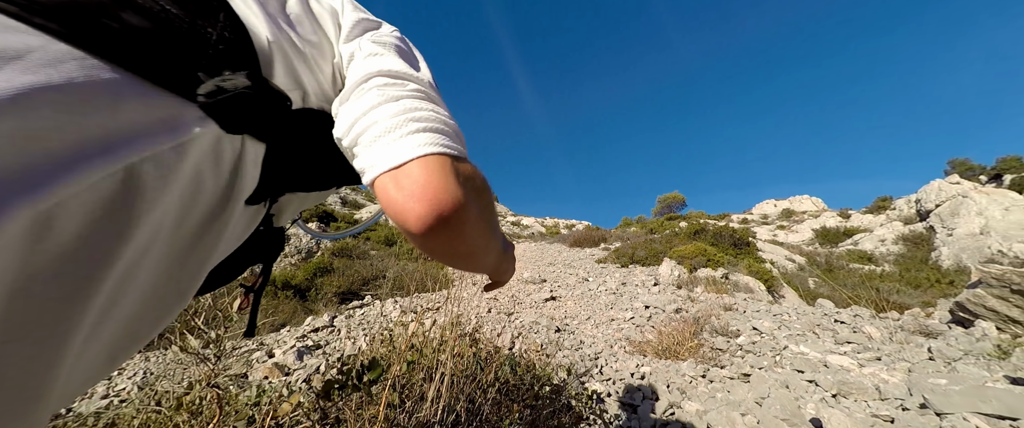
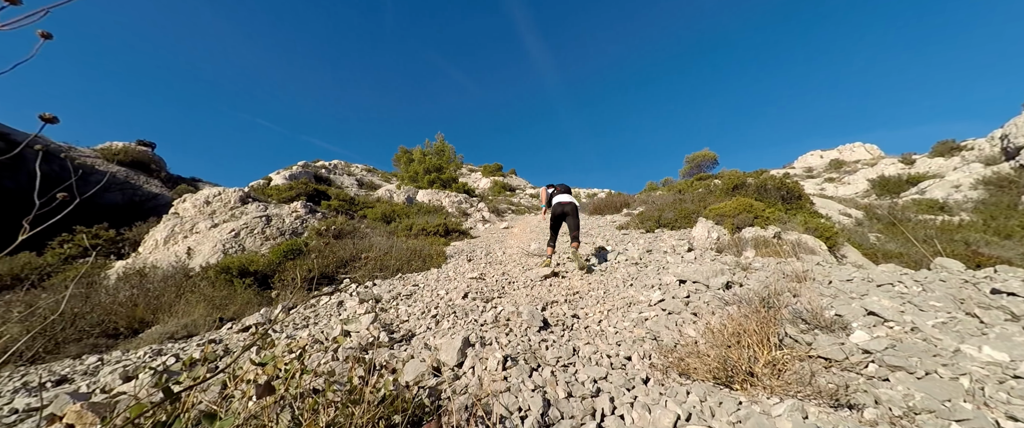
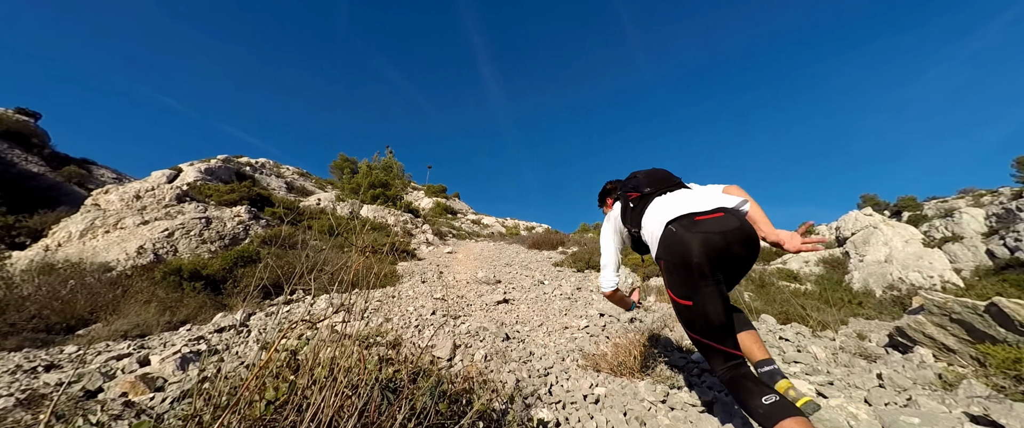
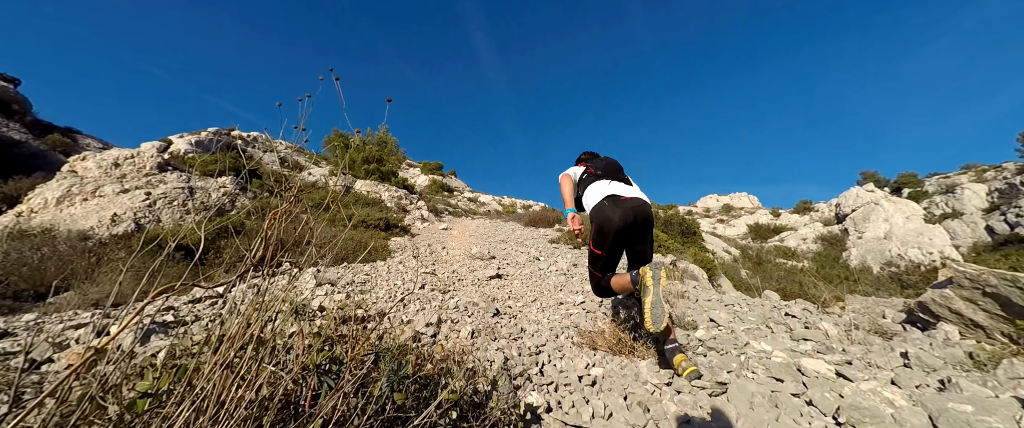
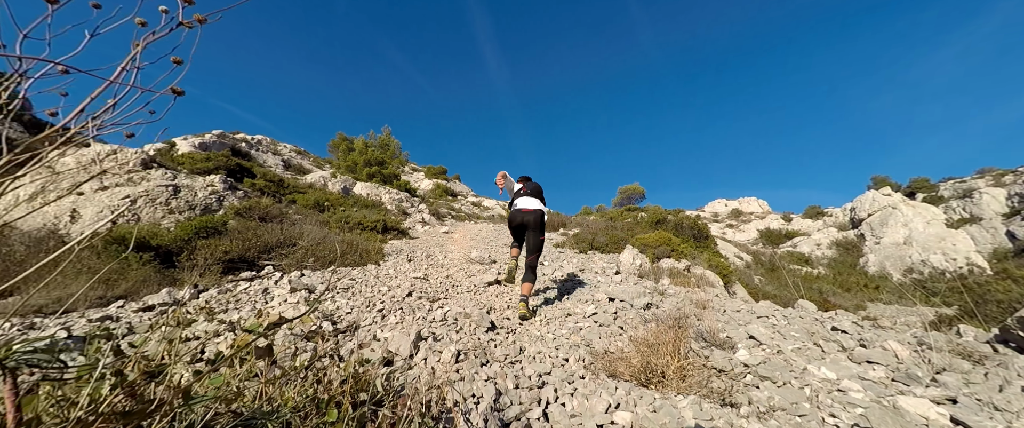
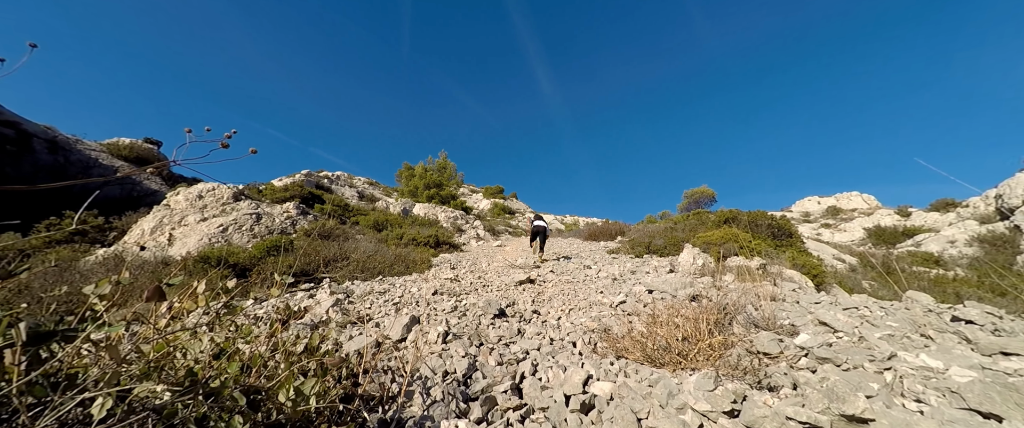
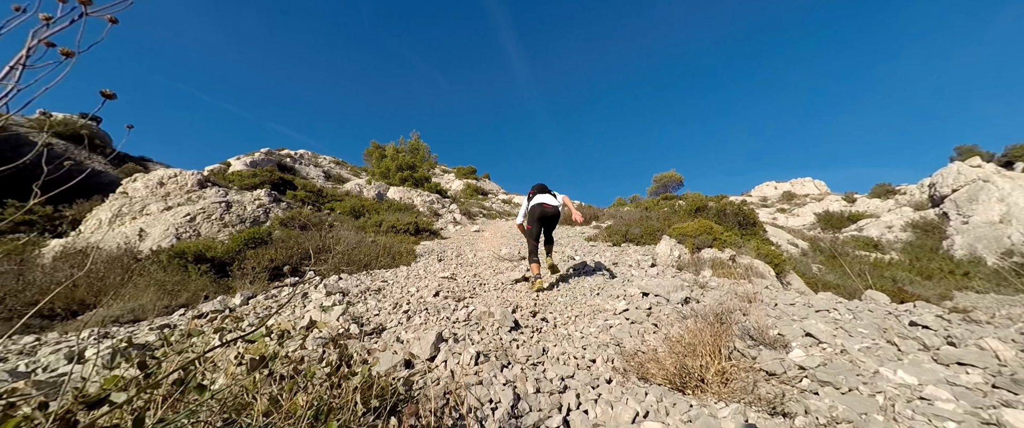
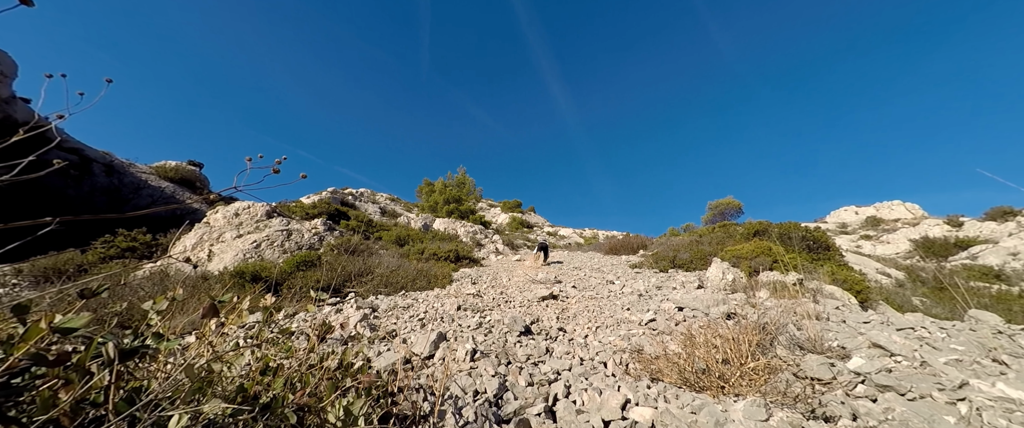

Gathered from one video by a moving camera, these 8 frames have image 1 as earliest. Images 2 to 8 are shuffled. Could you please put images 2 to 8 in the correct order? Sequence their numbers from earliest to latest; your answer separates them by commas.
3, 4, 5, 7, 2, 6, 8
